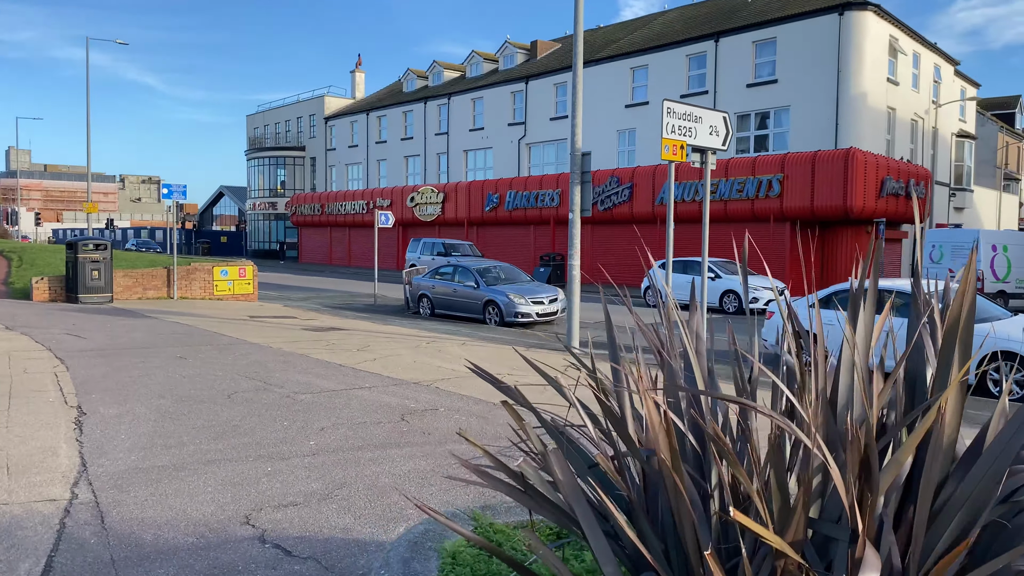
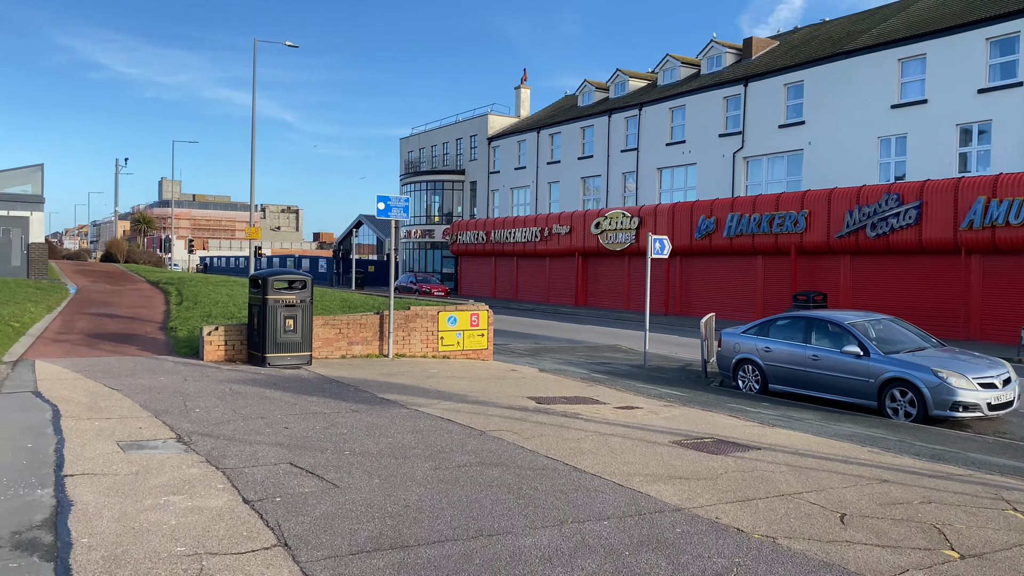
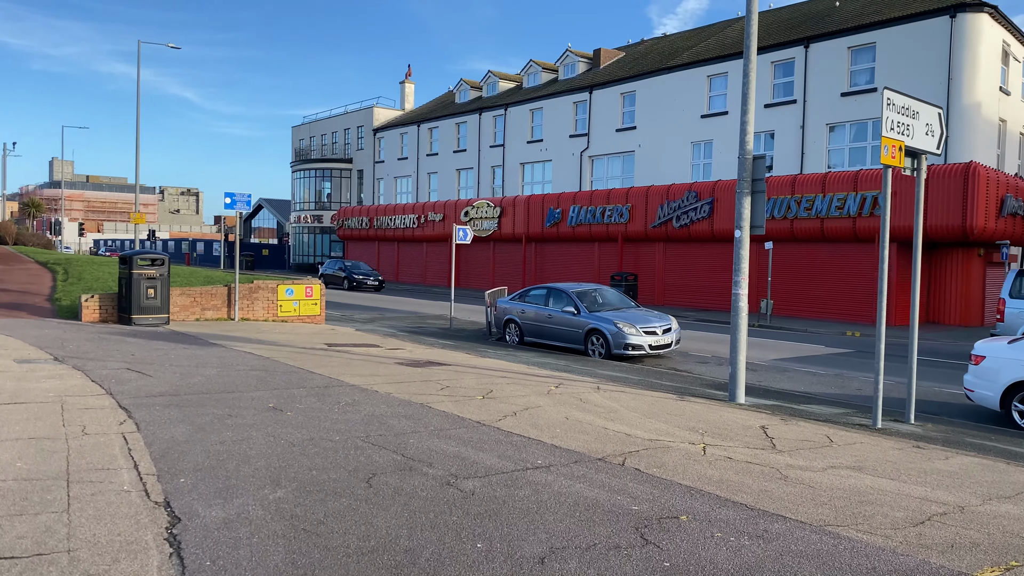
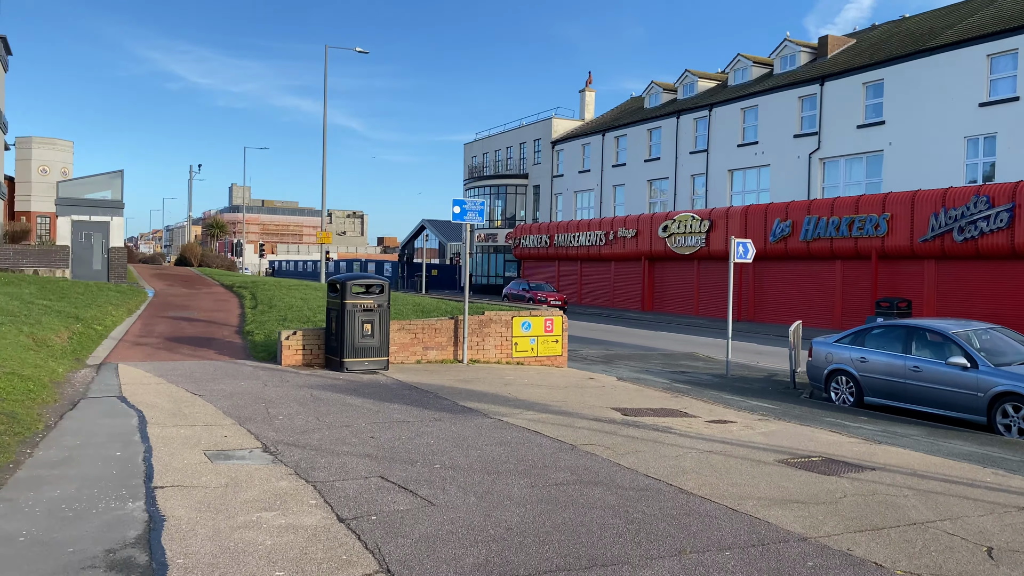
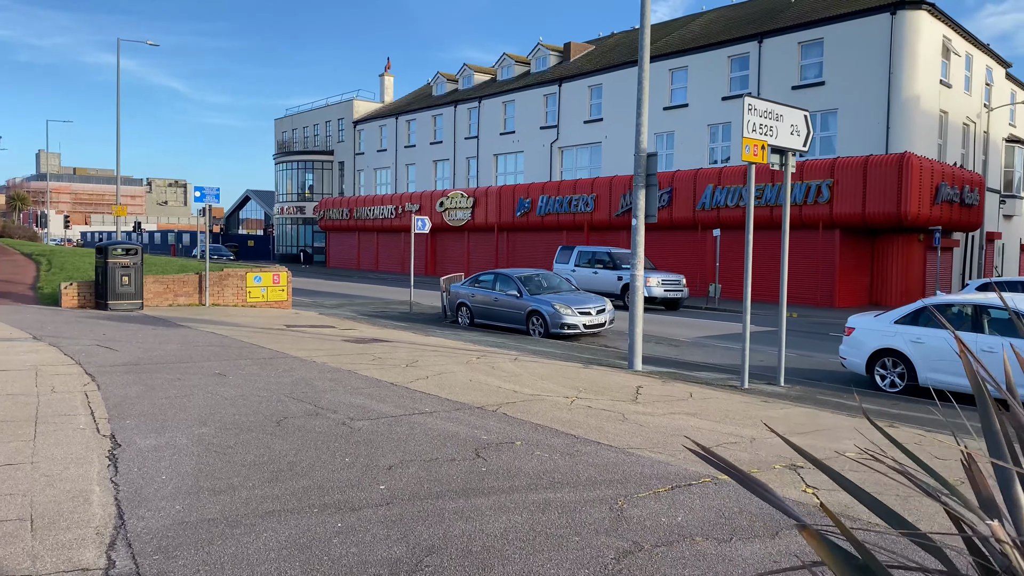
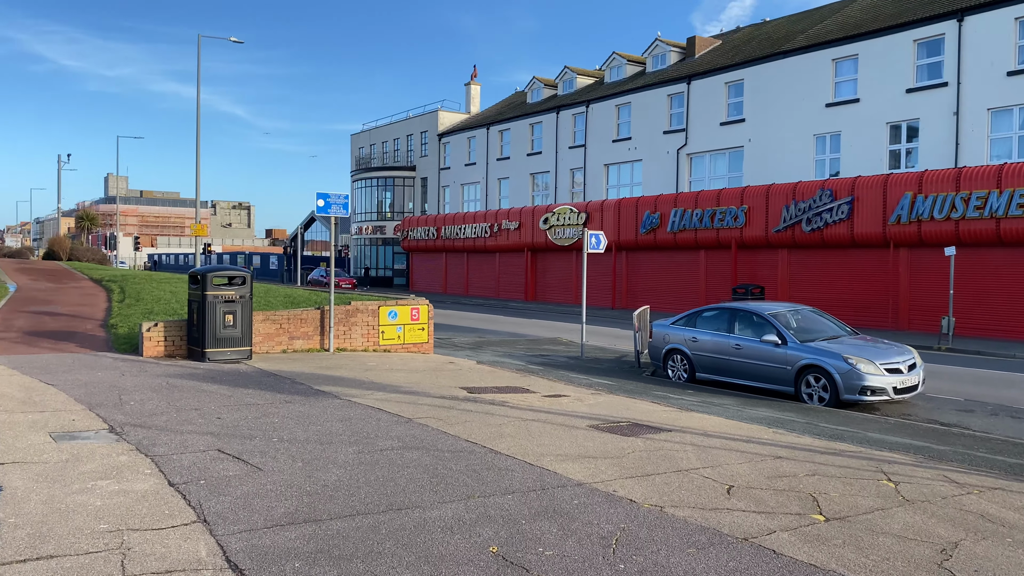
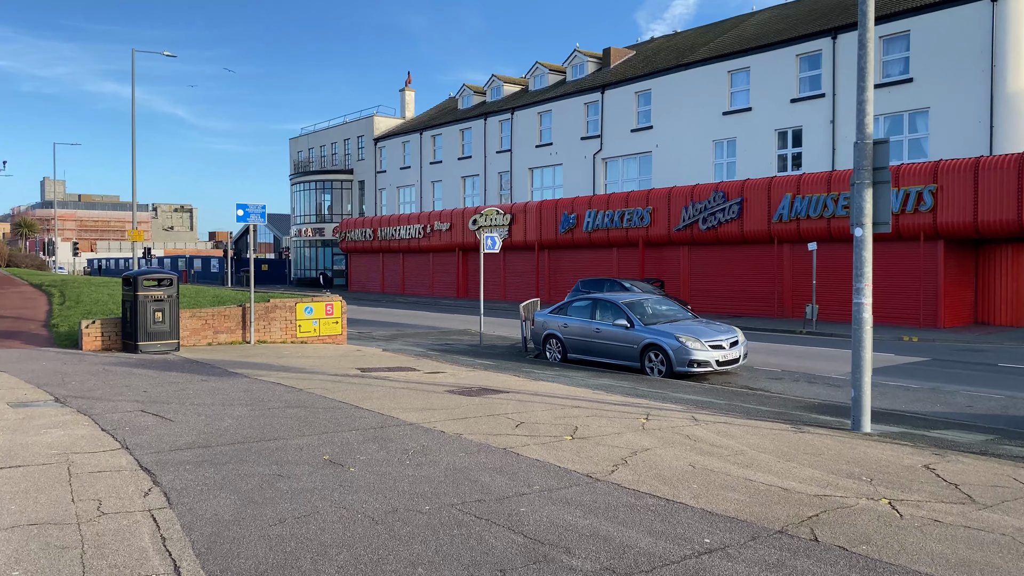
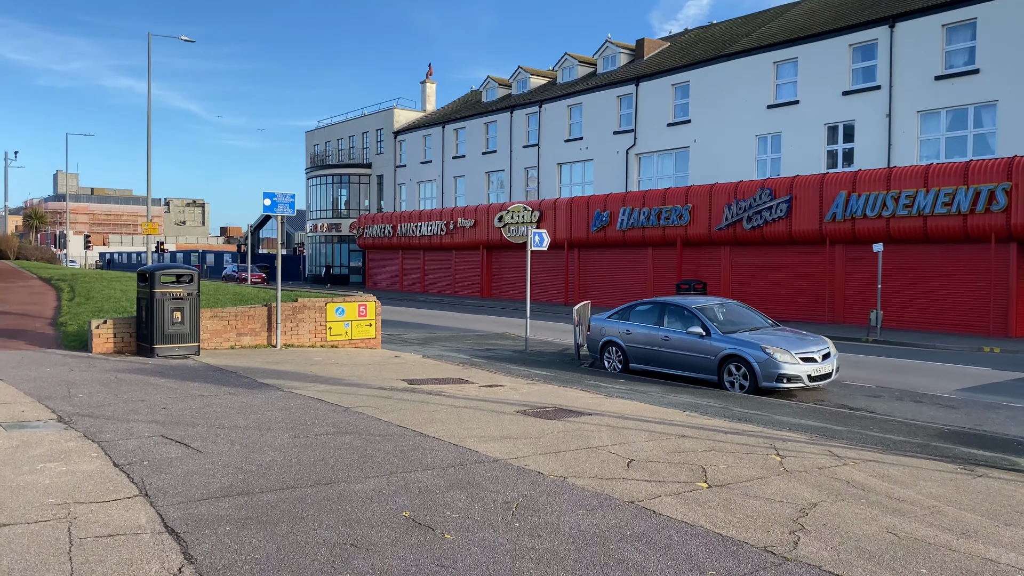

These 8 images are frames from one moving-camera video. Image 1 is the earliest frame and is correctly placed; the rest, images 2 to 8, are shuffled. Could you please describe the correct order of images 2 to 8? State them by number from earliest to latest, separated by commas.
5, 3, 7, 8, 6, 2, 4
